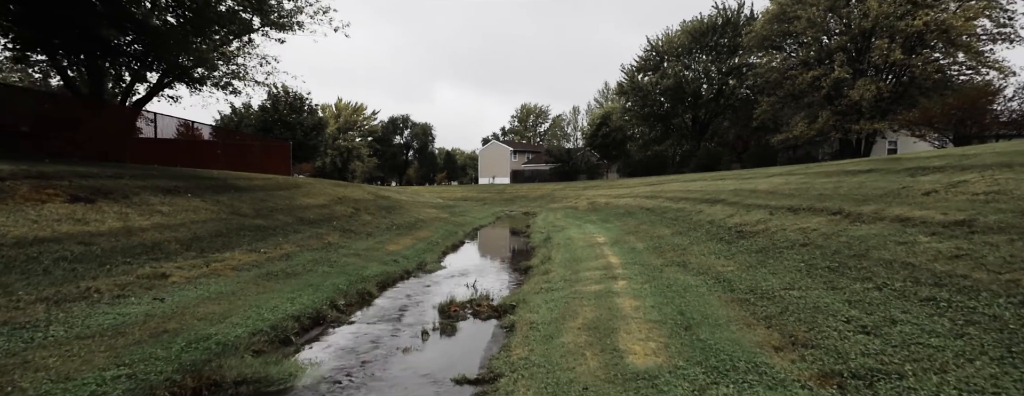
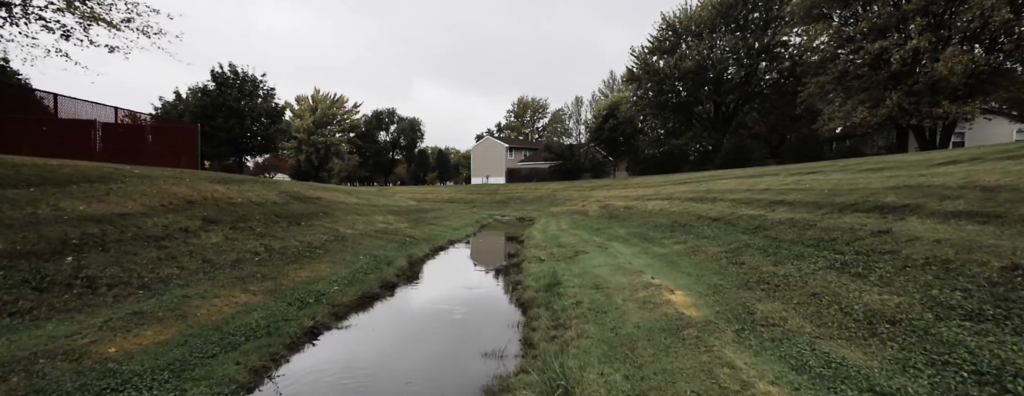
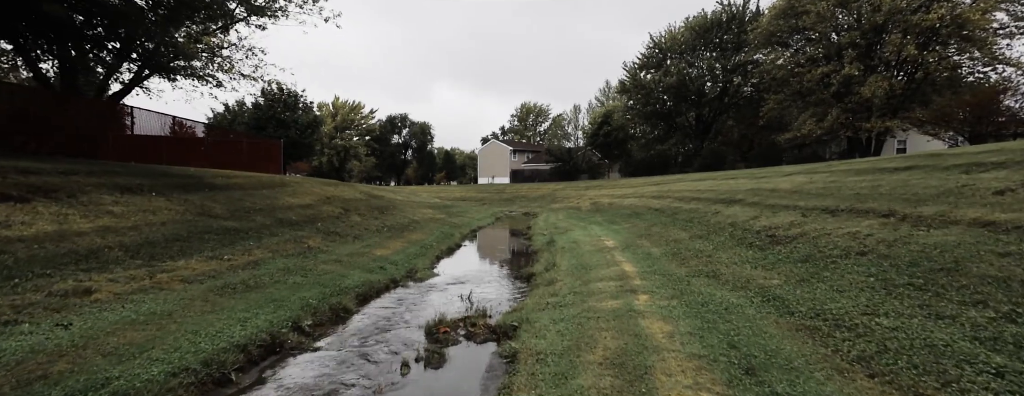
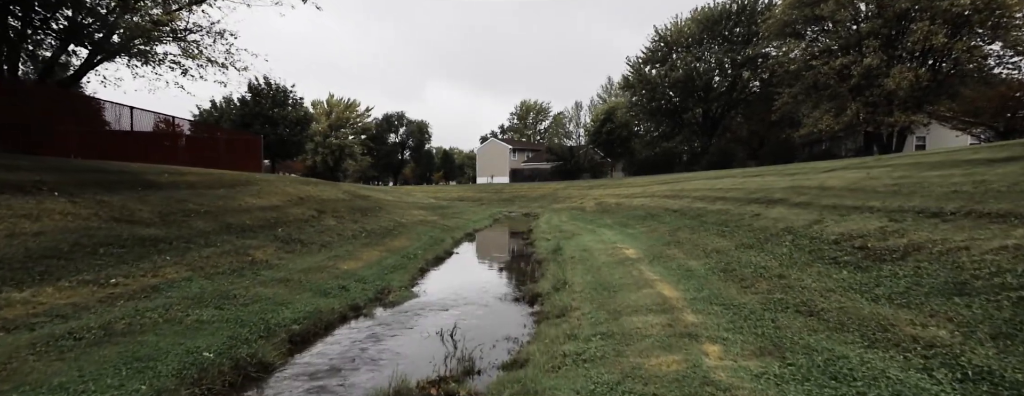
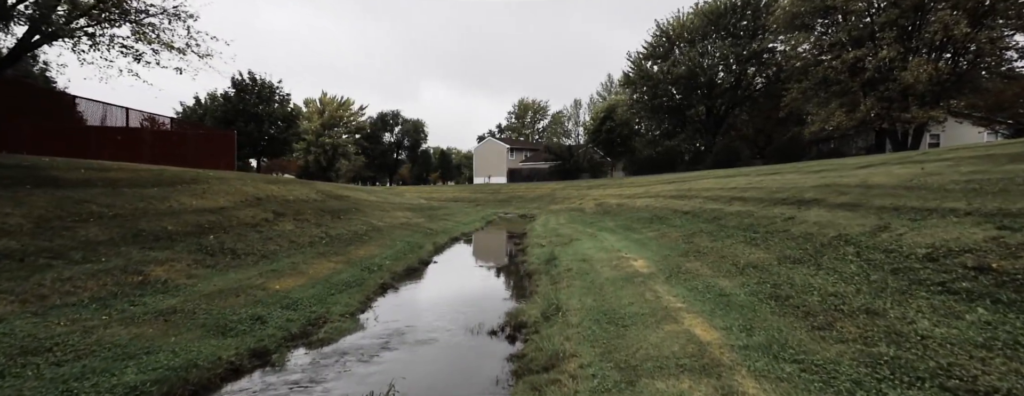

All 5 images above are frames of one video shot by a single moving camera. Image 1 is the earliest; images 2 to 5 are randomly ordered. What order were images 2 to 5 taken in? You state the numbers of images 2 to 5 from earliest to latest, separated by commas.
3, 4, 5, 2
